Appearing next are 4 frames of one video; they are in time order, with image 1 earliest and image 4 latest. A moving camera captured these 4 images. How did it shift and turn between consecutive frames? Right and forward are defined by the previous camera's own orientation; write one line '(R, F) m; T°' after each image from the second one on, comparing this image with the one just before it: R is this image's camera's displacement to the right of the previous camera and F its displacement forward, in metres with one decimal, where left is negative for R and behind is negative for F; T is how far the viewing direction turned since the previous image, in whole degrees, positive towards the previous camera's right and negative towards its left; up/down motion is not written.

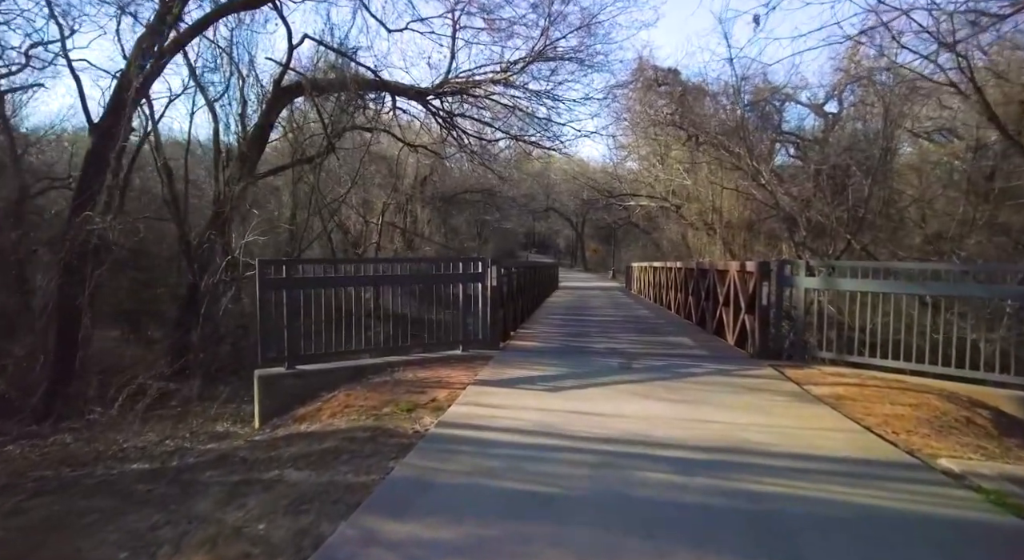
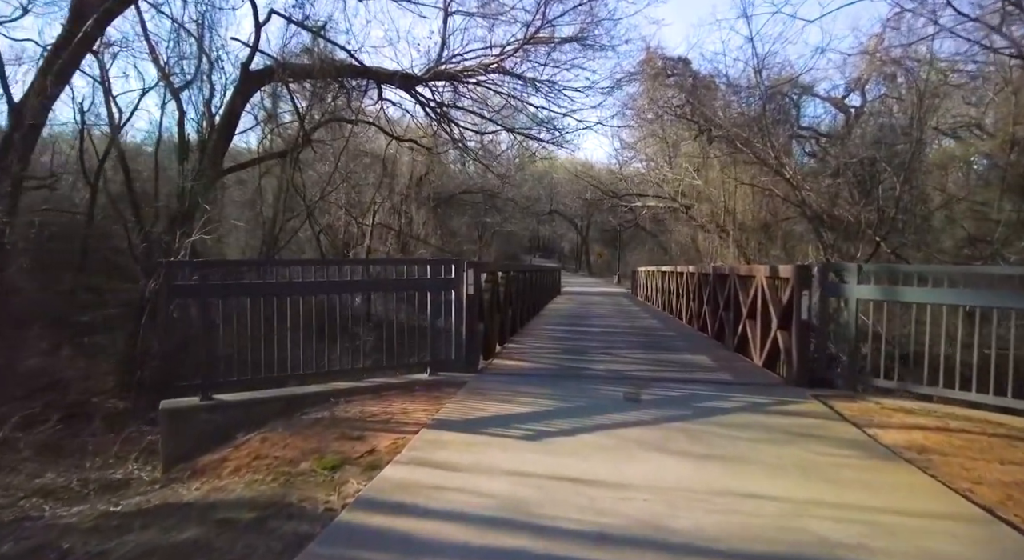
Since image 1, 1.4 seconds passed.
(+0.3, +1.7) m; -1°
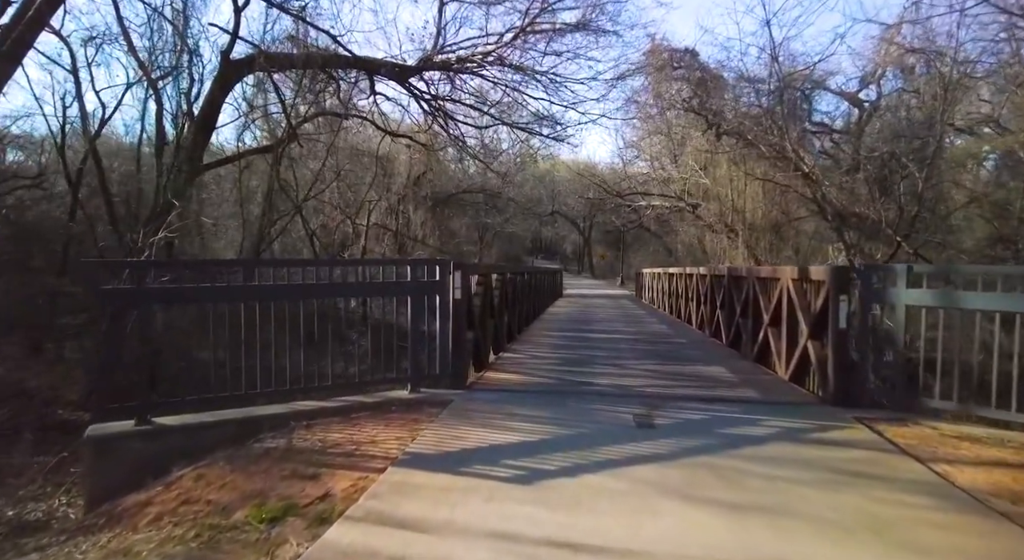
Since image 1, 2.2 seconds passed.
(+0.1, +0.9) m; 0°
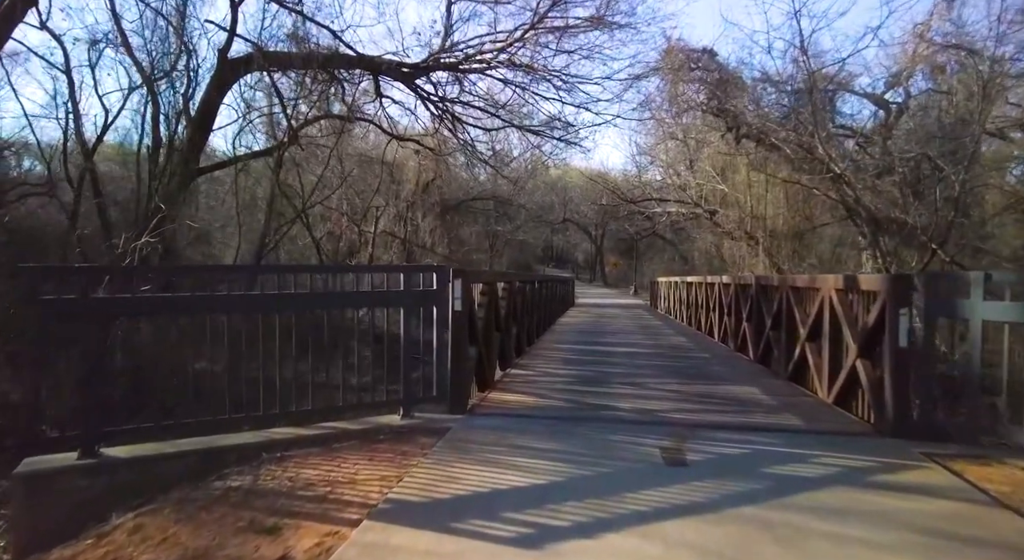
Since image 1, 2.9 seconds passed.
(0.0, +0.8) m; -1°
